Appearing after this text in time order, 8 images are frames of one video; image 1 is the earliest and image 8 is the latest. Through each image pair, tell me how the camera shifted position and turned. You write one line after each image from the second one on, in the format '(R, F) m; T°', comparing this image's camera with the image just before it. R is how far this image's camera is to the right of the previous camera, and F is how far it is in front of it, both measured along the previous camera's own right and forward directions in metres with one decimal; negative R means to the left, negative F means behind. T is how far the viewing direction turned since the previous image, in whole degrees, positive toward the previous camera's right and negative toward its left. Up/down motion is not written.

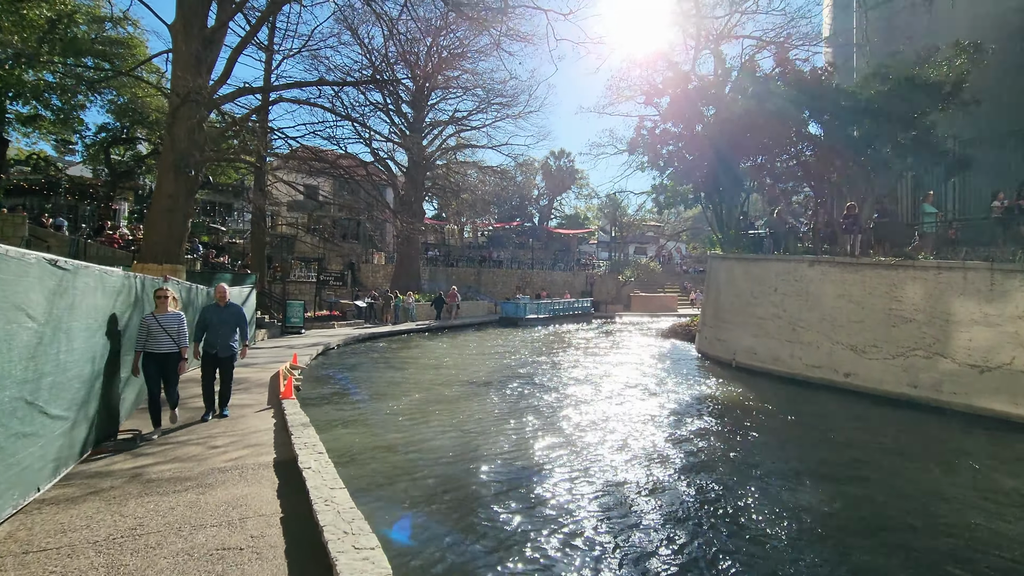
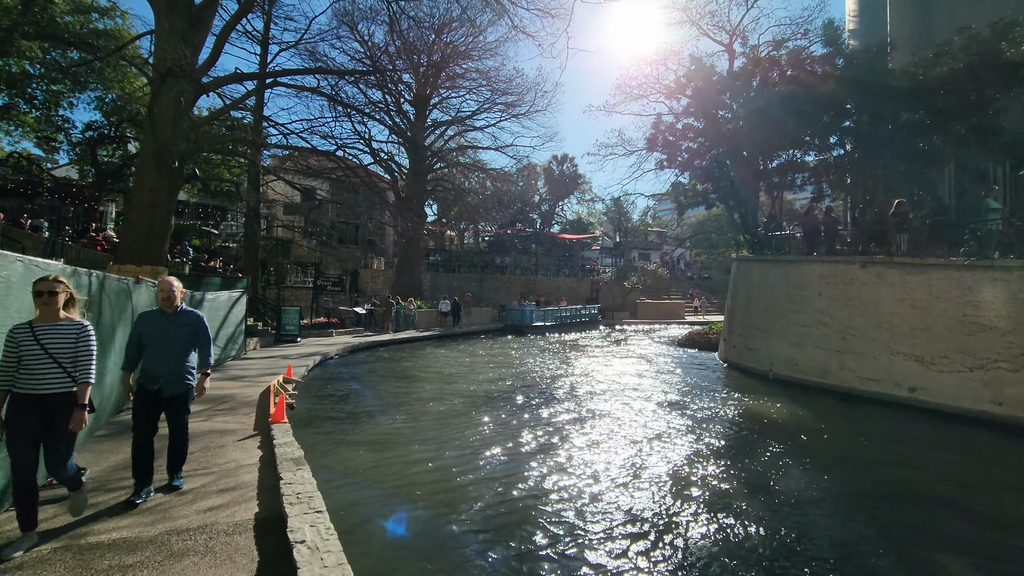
(-0.4, +1.3) m; 0°
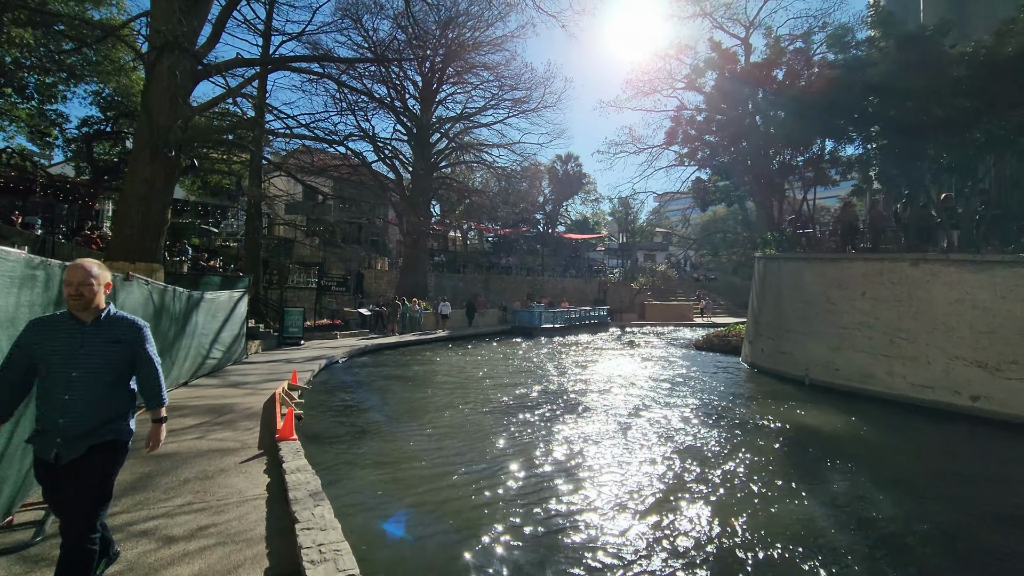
(-0.4, +0.8) m; 0°
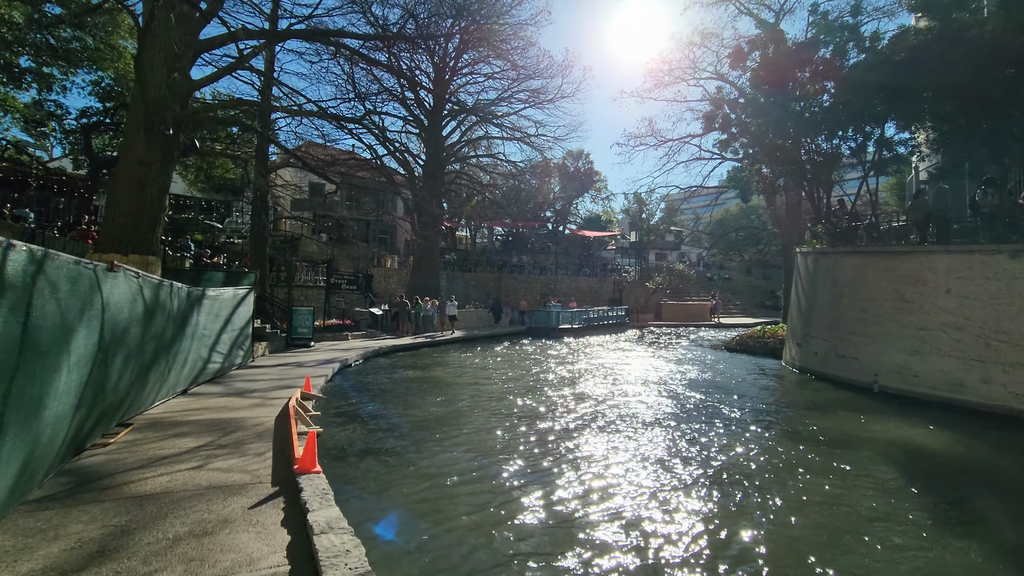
(-0.6, +1.2) m; 0°
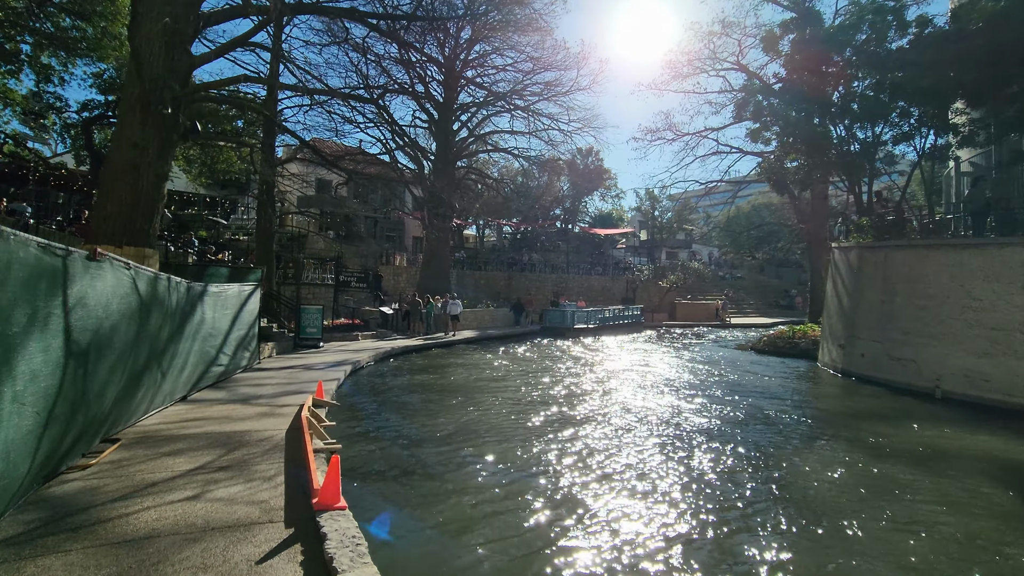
(-0.4, +0.9) m; 0°
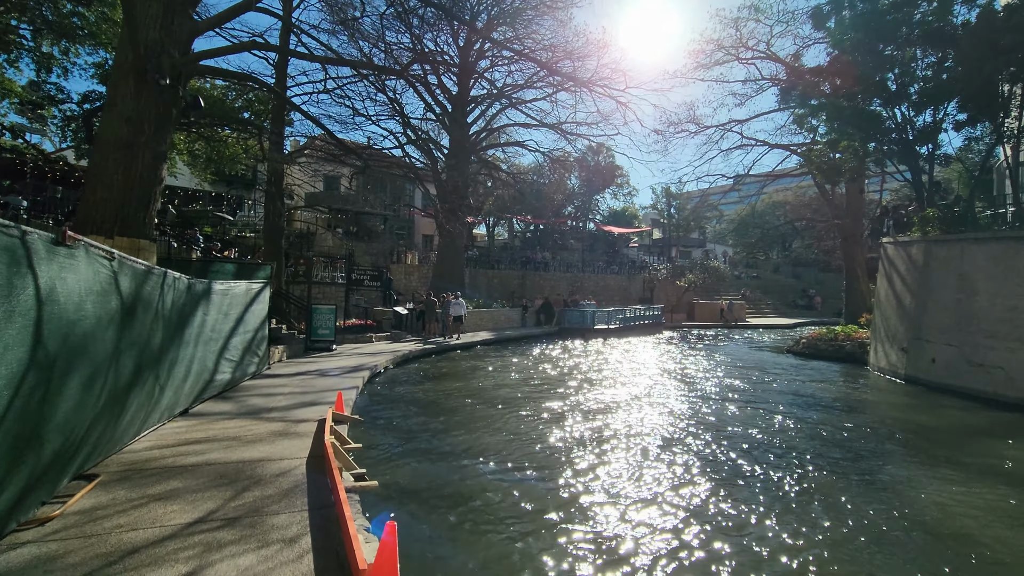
(-0.5, +1.1) m; 0°
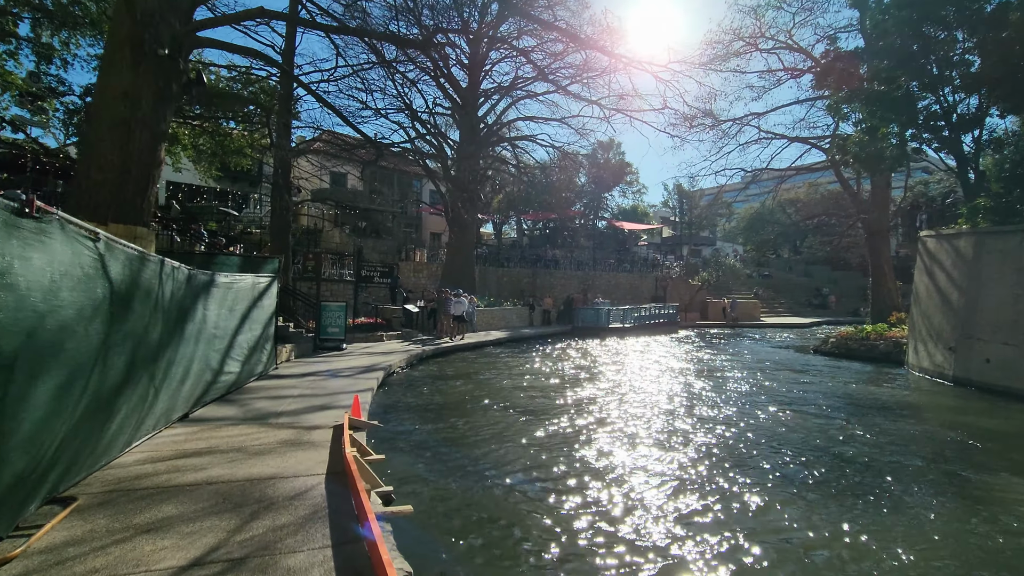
(-0.3, +0.7) m; 0°
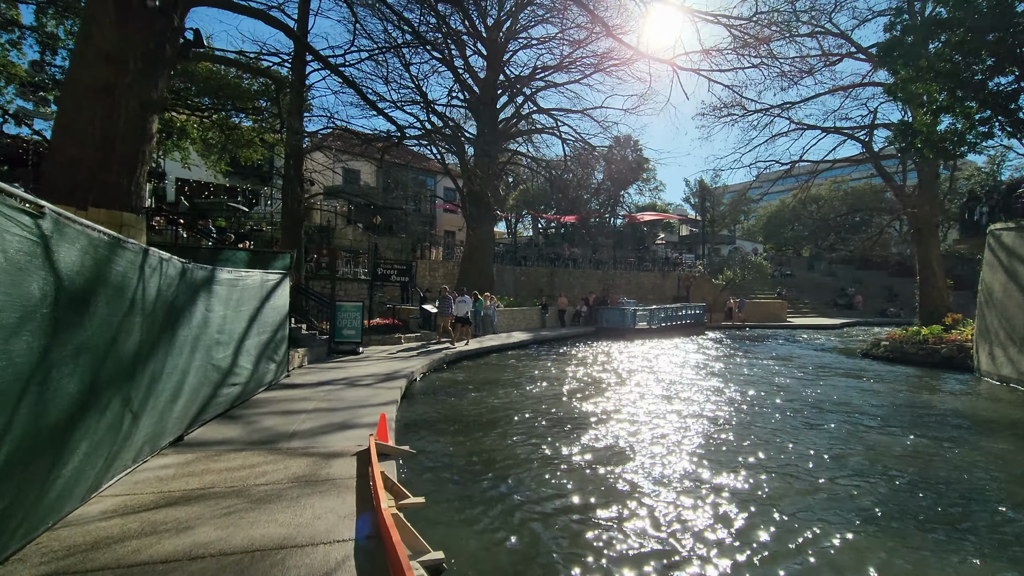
(-0.4, +1.1) m; -1°
